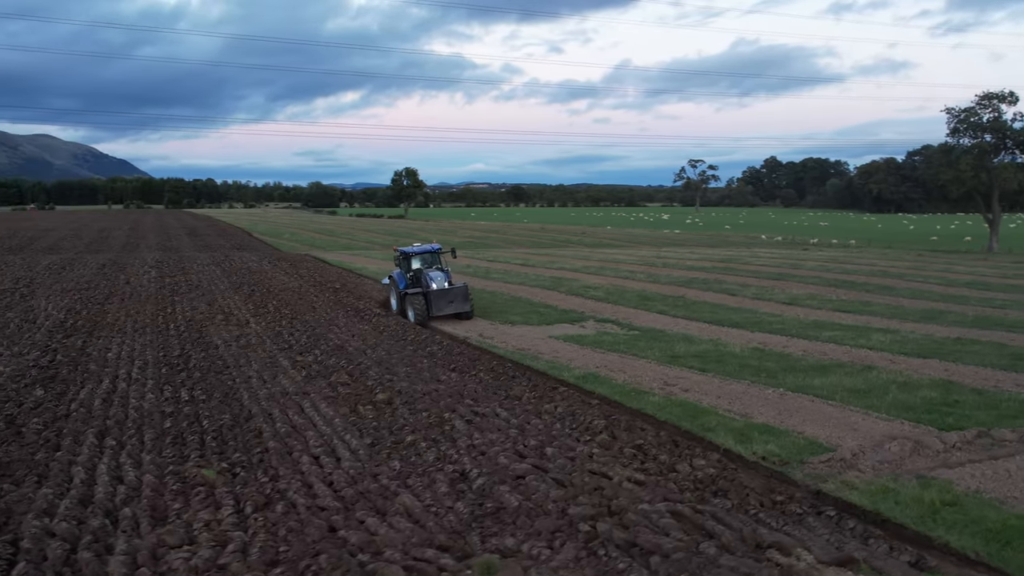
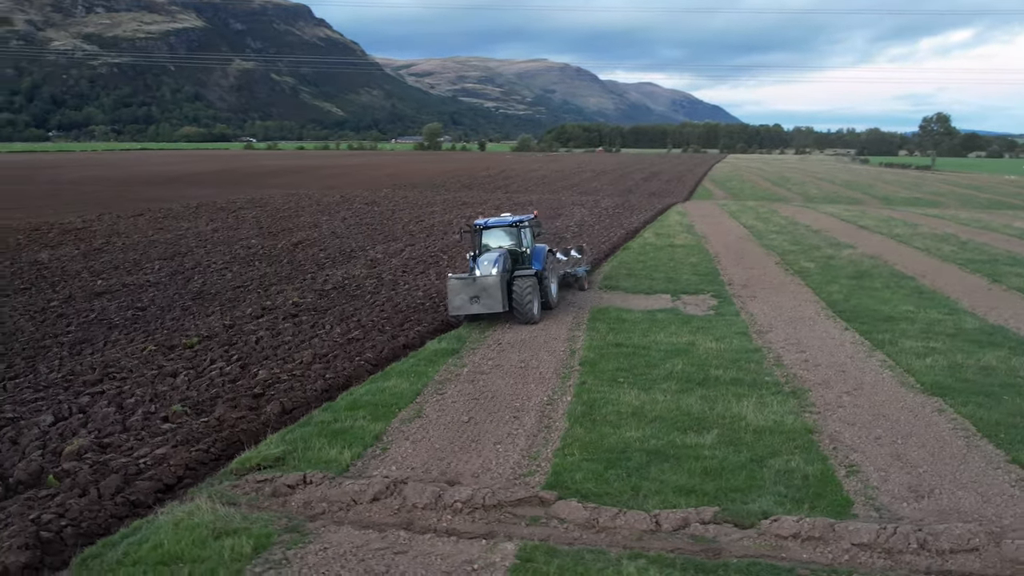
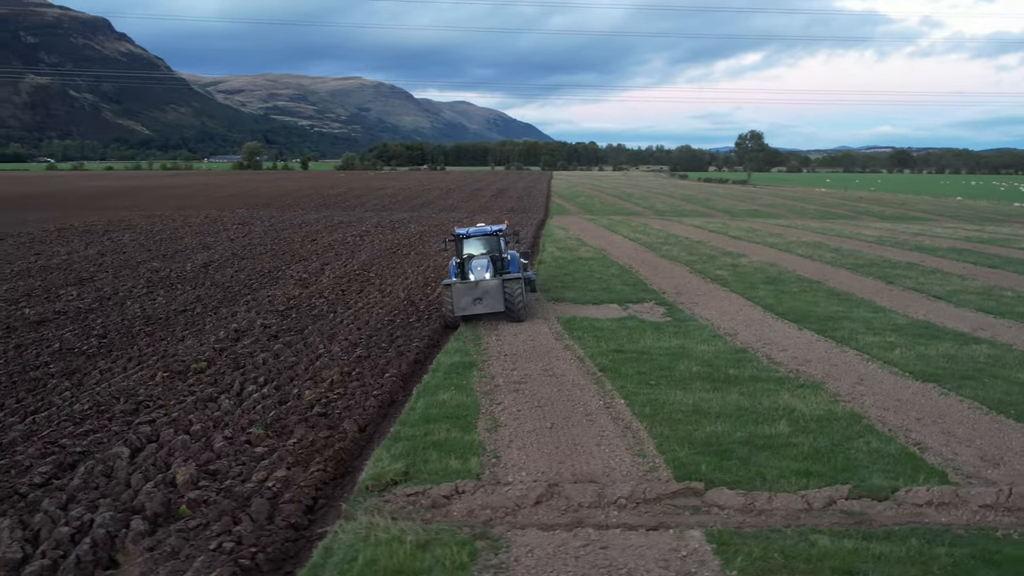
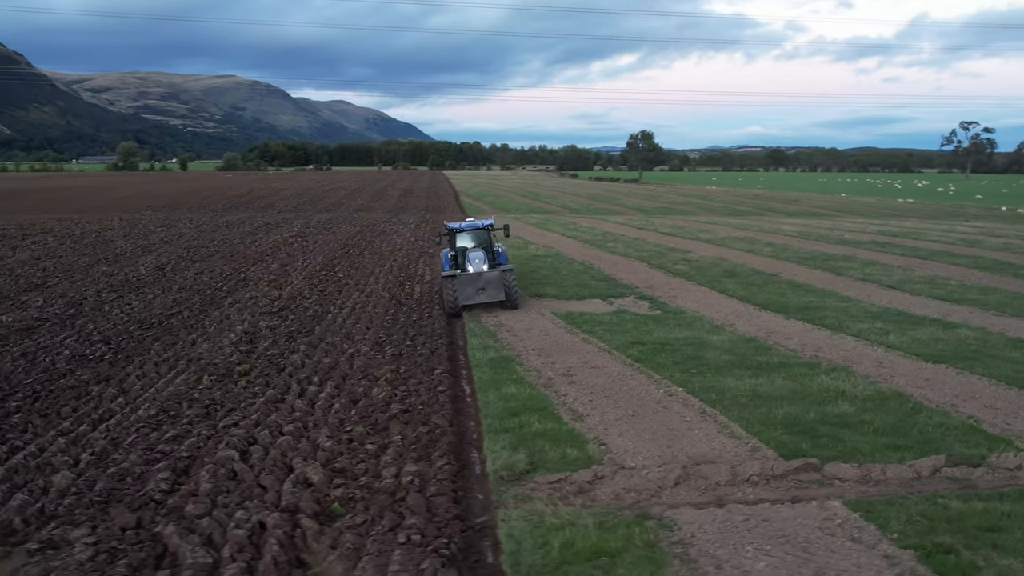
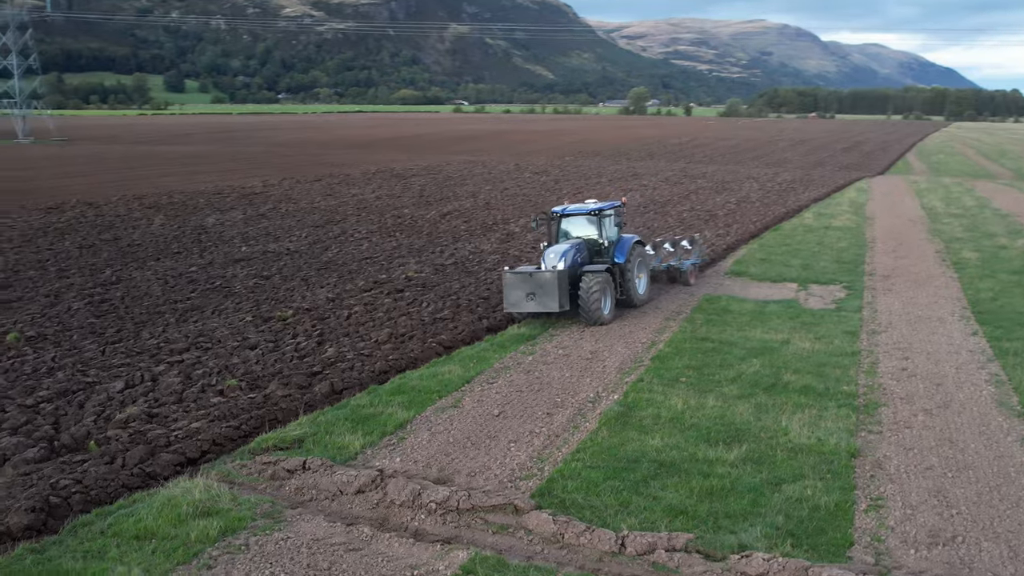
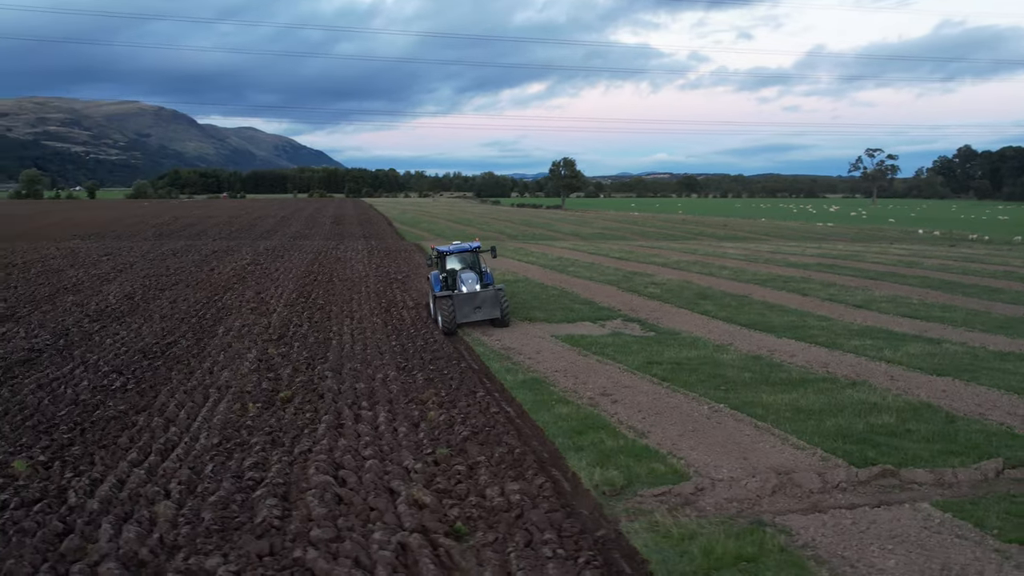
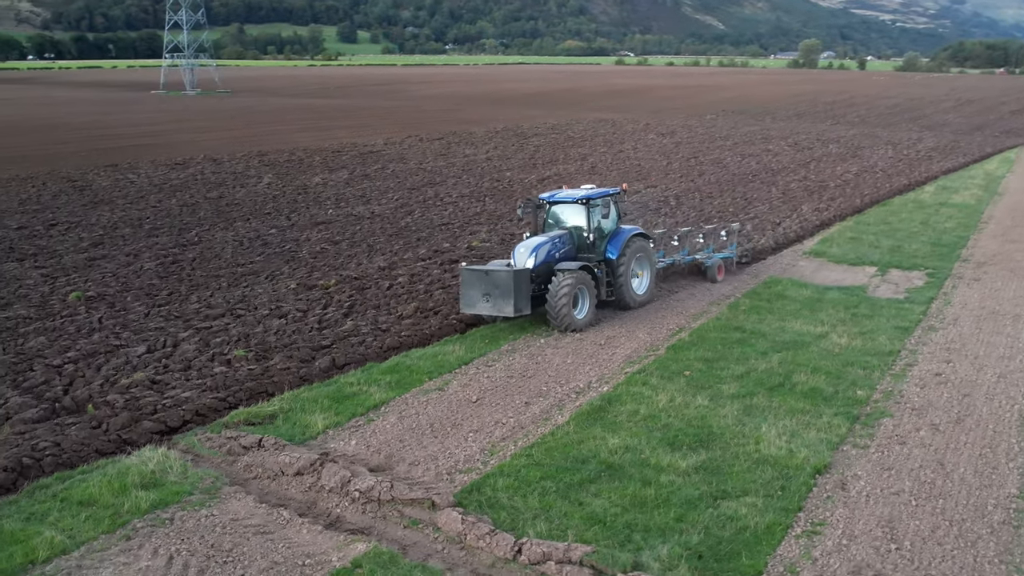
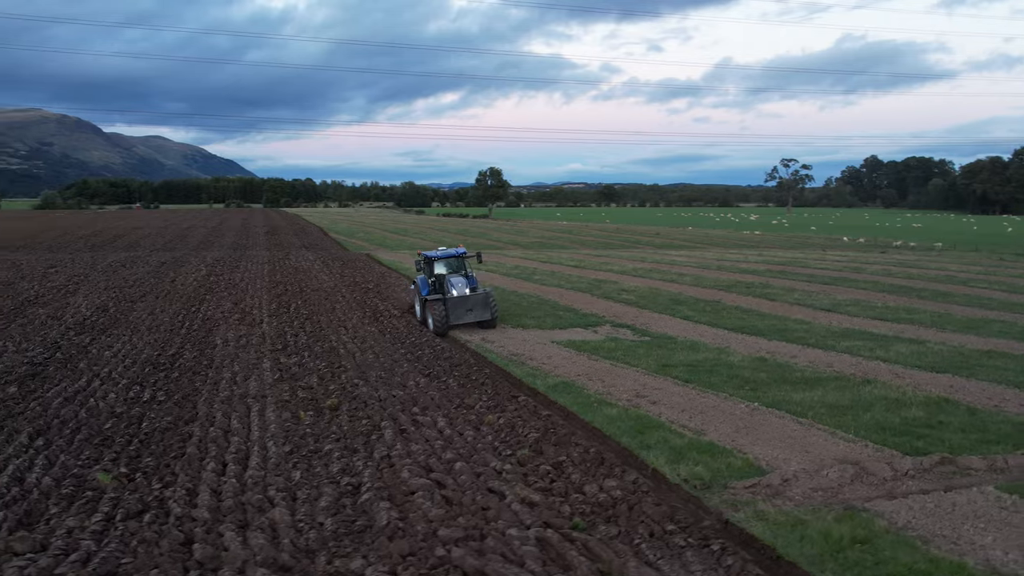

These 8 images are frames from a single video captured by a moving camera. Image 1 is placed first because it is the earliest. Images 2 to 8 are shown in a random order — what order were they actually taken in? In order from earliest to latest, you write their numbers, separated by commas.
8, 6, 4, 3, 2, 5, 7
